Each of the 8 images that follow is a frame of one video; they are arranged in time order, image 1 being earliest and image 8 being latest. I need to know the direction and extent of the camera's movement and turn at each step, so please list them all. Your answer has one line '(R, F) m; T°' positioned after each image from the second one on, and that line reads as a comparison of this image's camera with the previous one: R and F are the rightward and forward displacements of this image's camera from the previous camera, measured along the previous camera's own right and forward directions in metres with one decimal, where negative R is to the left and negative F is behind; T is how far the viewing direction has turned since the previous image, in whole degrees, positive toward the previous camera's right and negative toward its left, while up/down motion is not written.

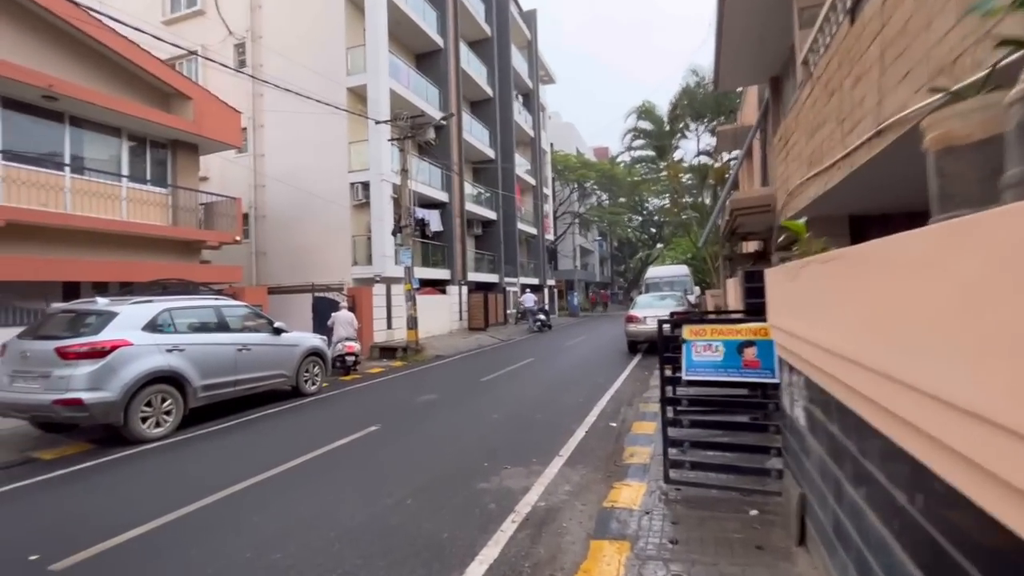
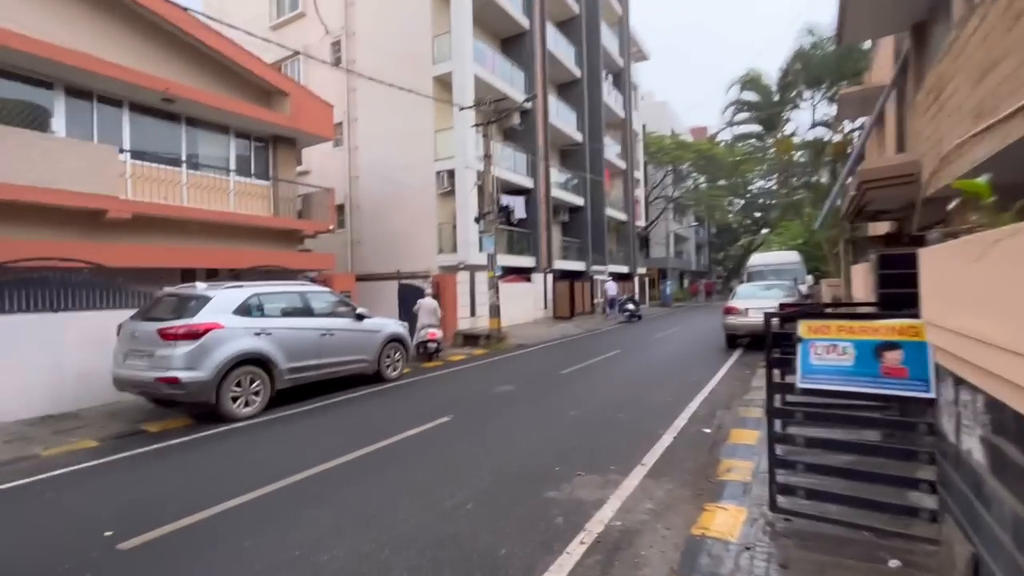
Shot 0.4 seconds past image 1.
(+0.2, +0.6) m; -10°
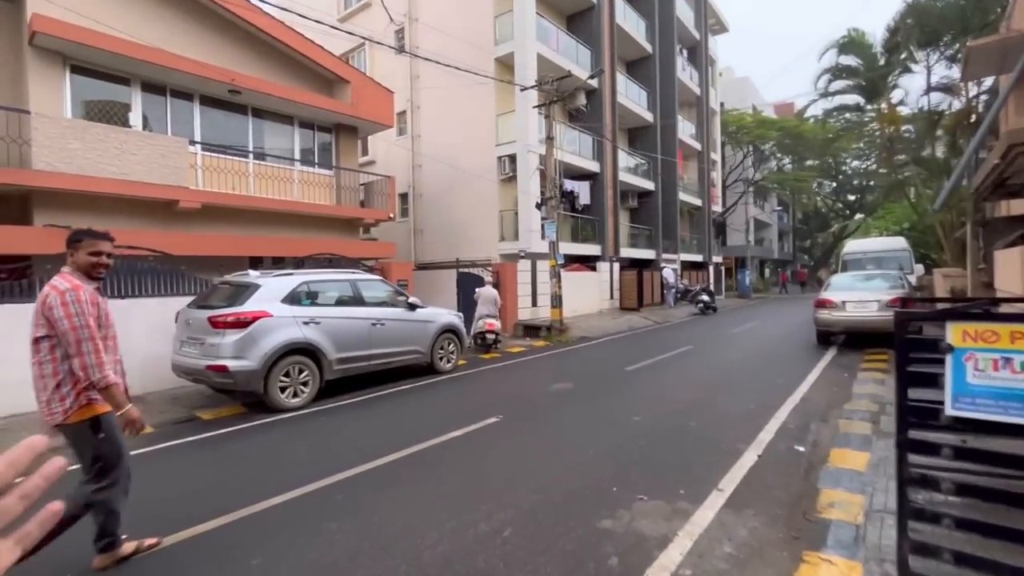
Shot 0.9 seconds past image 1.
(+0.2, +0.8) m; -8°
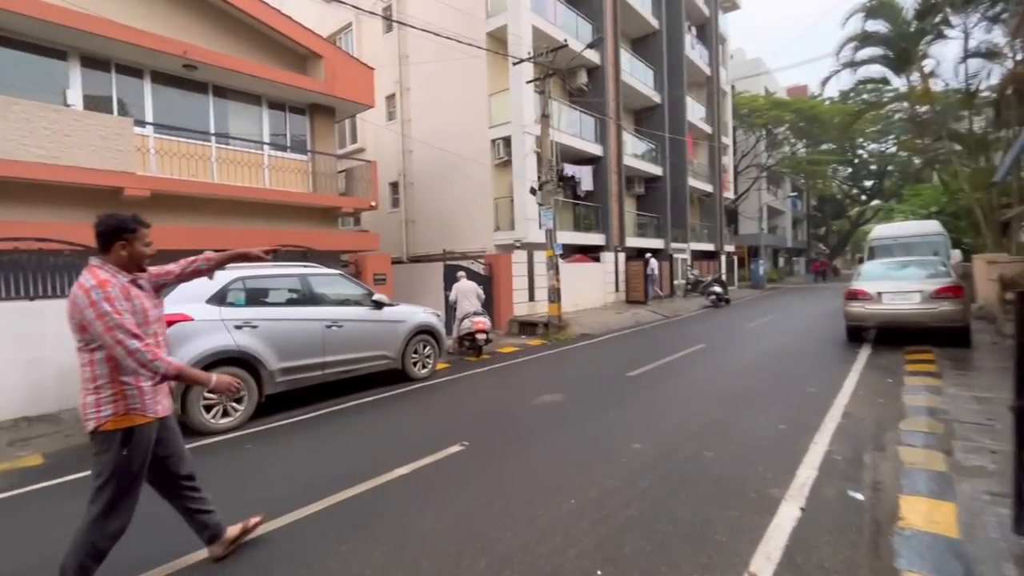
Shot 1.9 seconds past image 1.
(+0.5, +1.4) m; -1°
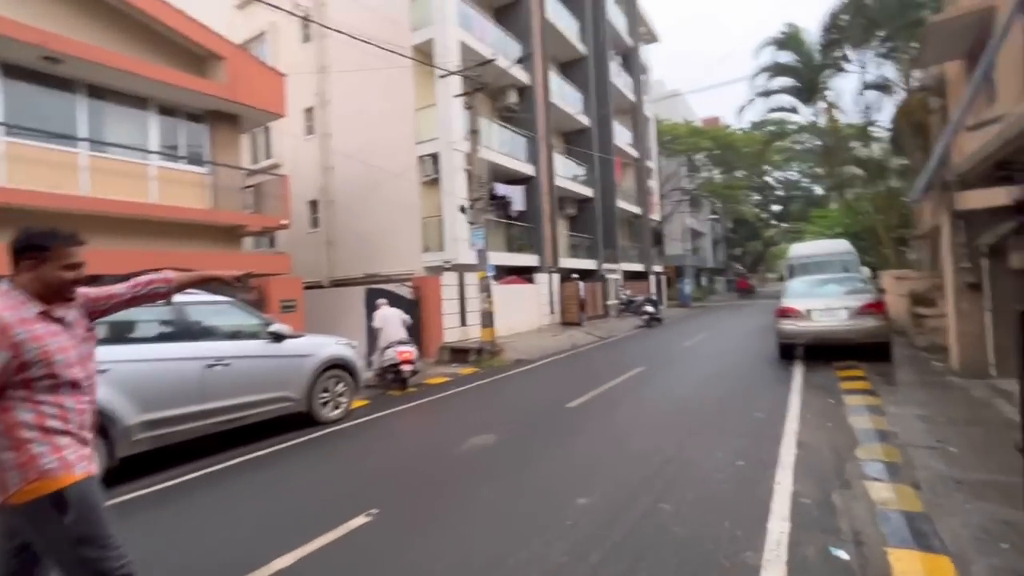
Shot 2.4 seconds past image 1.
(+0.1, +0.9) m; +8°
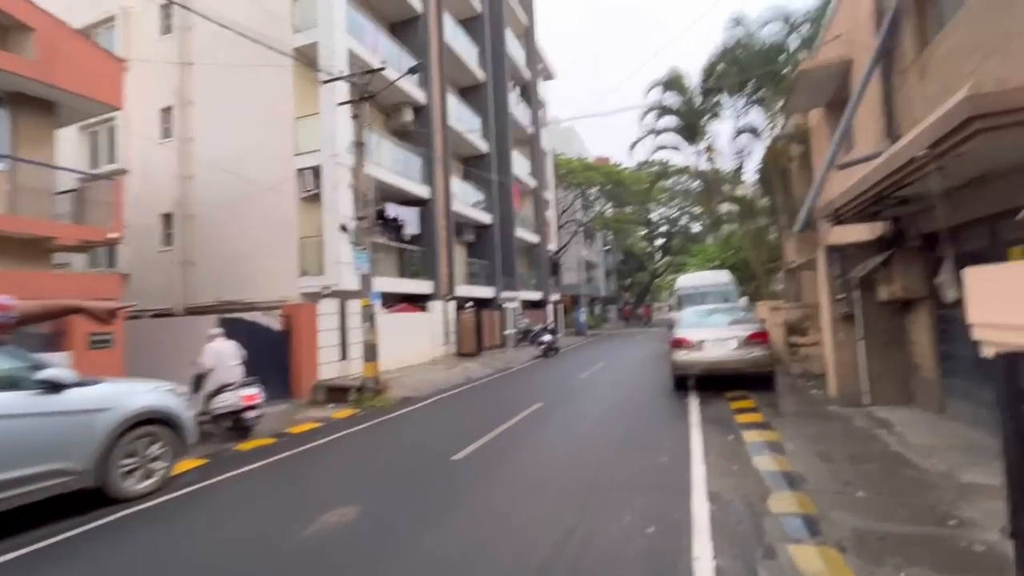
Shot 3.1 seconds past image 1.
(+0.3, +1.1) m; +12°
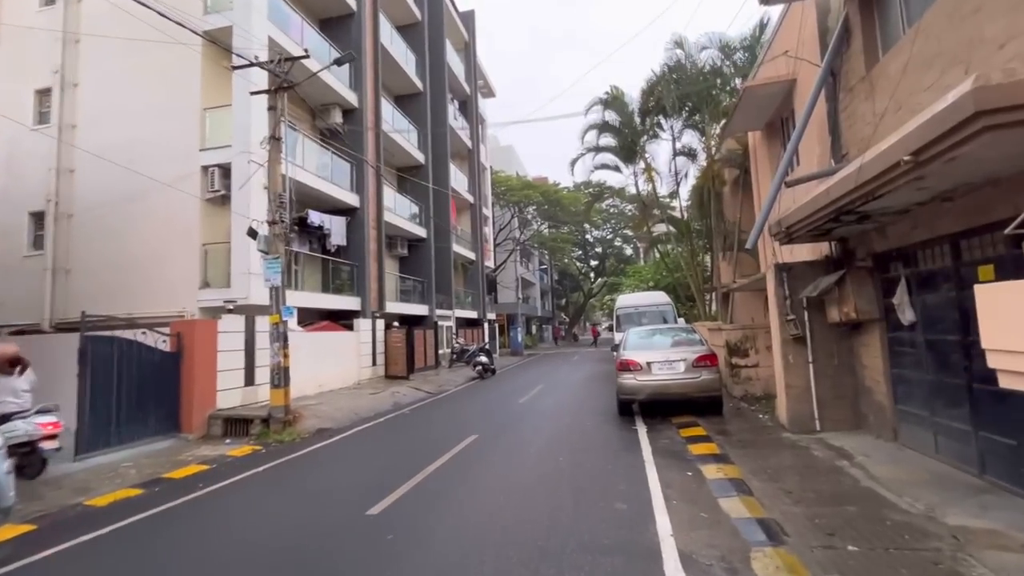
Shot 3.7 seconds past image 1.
(0.0, +1.1) m; +7°
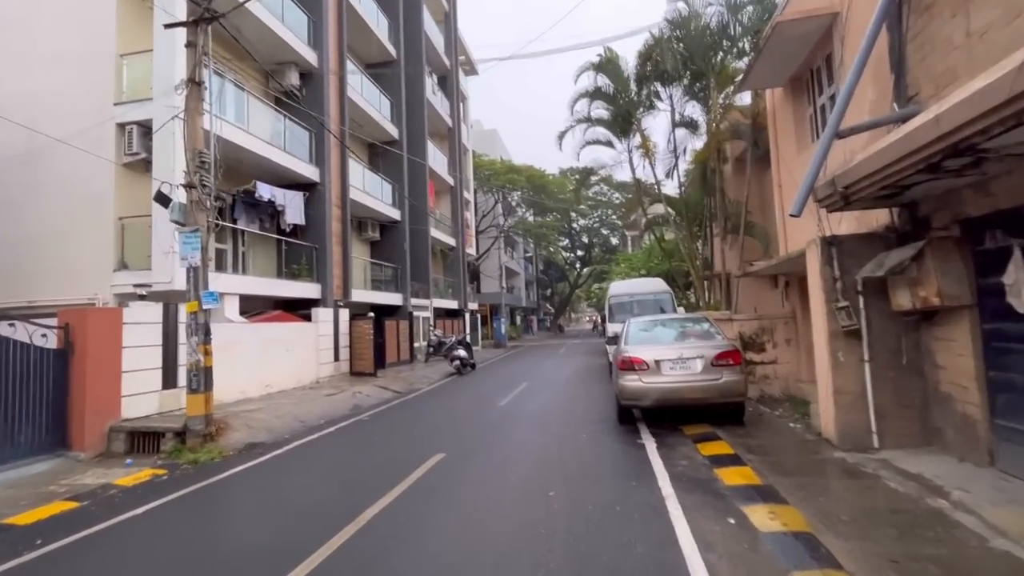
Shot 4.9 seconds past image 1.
(+0.1, +2.0) m; +2°
